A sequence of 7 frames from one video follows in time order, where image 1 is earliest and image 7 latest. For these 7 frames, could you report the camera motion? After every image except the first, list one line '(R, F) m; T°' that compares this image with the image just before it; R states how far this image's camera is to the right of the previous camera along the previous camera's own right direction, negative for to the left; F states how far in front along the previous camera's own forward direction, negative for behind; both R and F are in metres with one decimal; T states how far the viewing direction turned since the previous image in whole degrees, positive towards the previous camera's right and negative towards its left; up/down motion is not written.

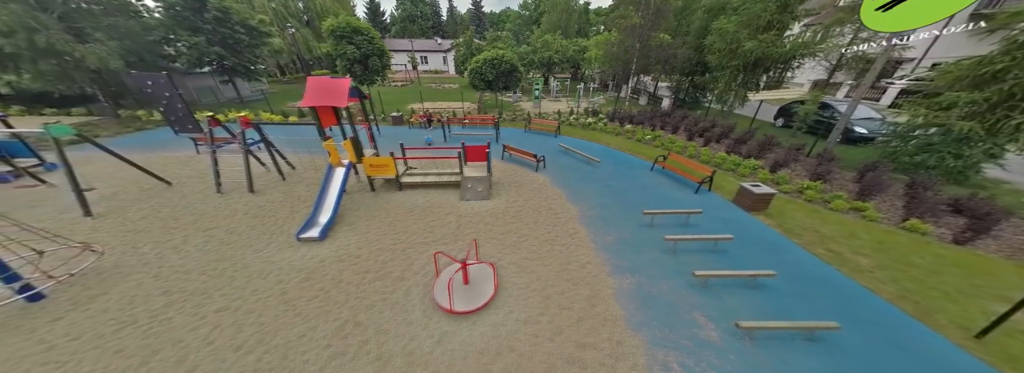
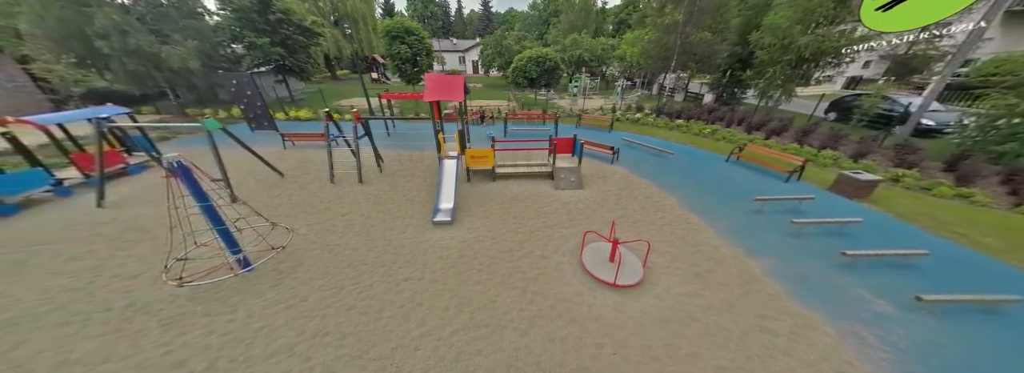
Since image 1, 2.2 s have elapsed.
(-2.7, -0.3) m; -1°
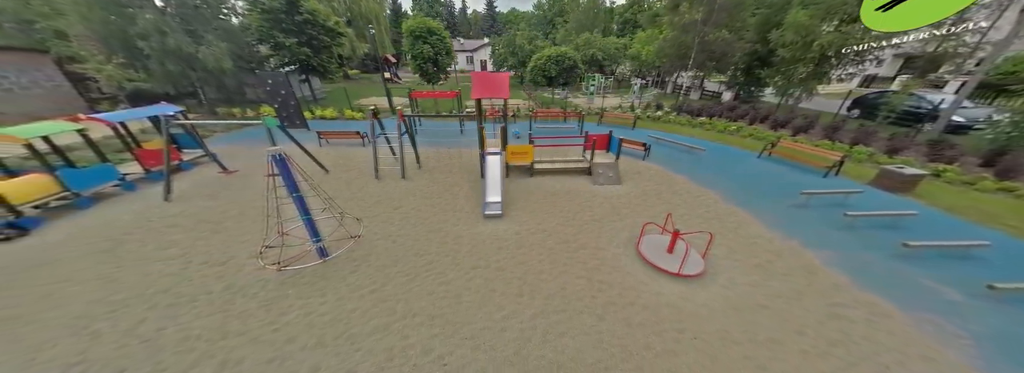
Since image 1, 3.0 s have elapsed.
(-1.1, -0.1) m; -1°
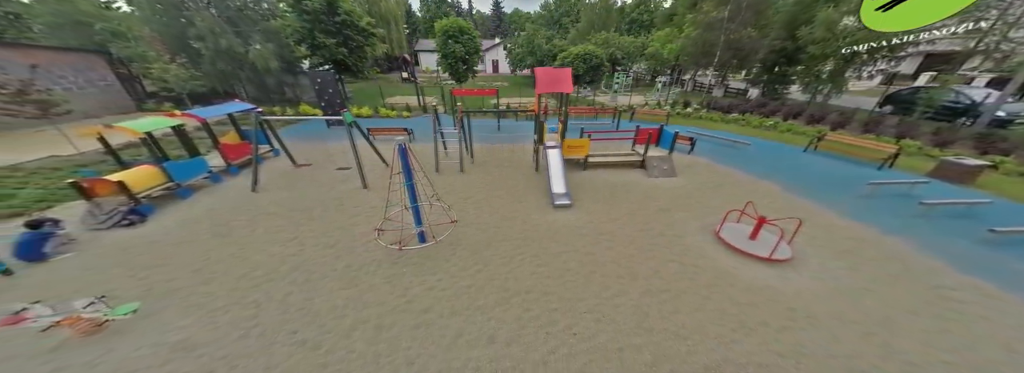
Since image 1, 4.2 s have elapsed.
(-1.7, -0.2) m; -1°
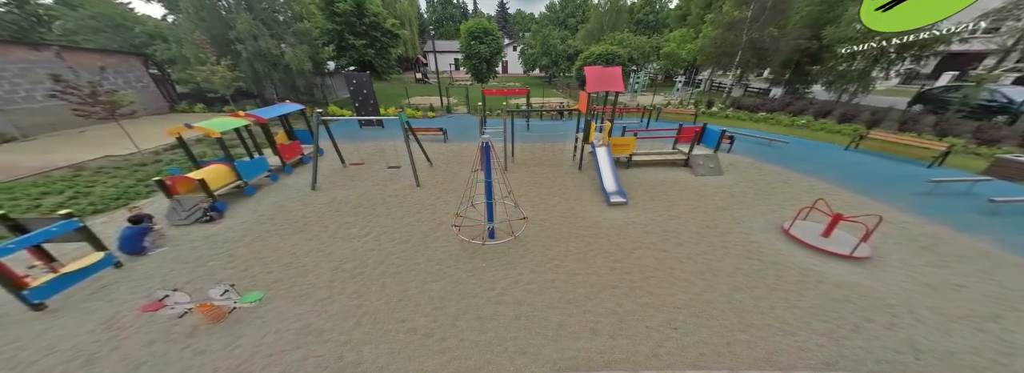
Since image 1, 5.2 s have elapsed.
(-1.4, -0.1) m; -1°
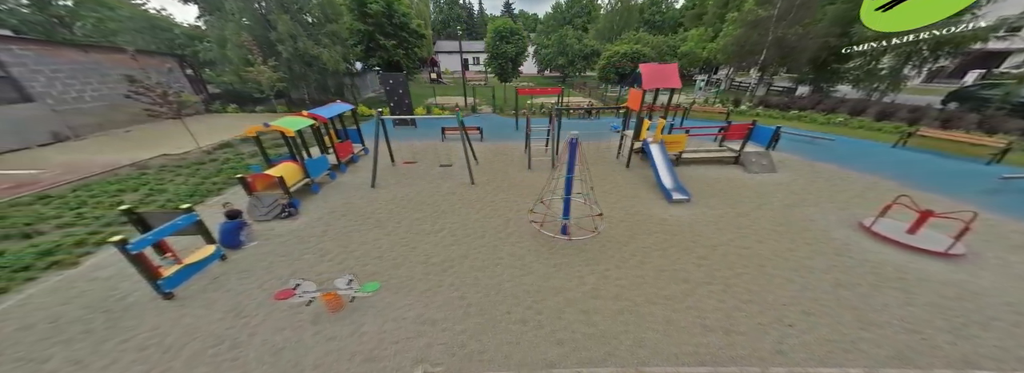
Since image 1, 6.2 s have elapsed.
(-1.5, 0.0) m; -1°
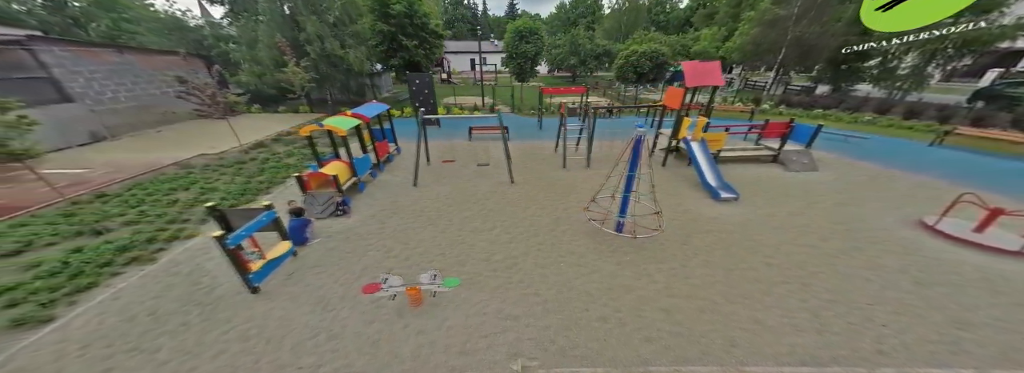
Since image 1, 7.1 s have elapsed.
(-1.1, 0.0) m; -1°
